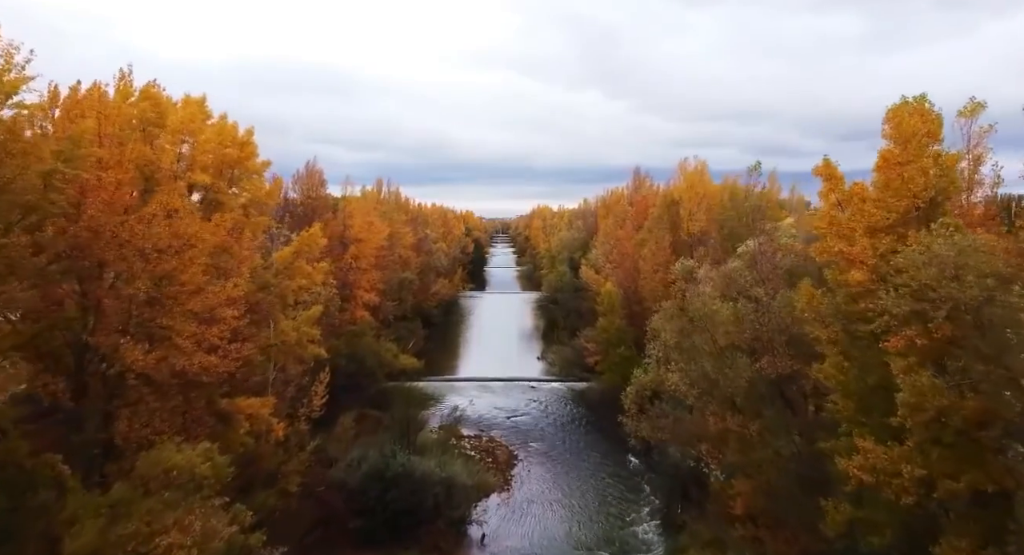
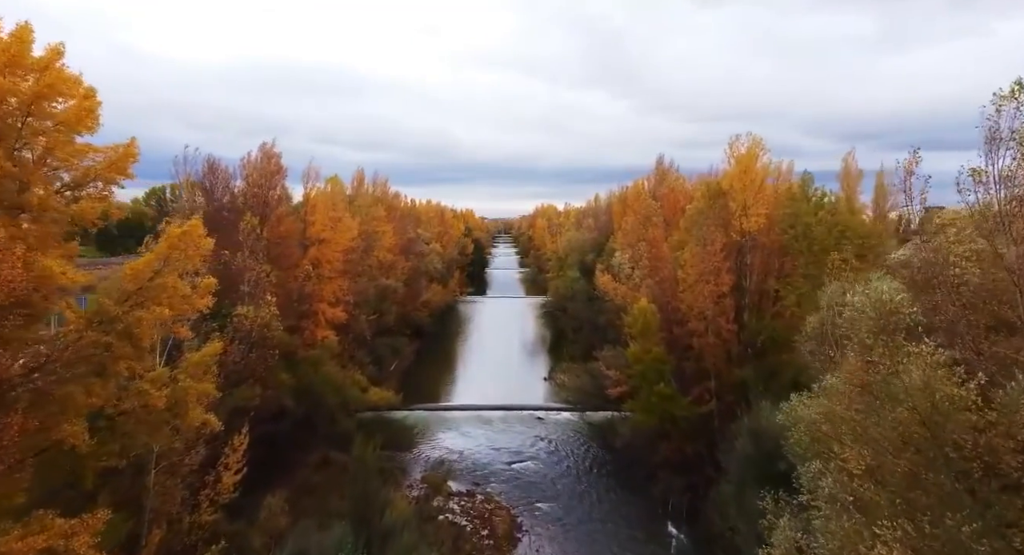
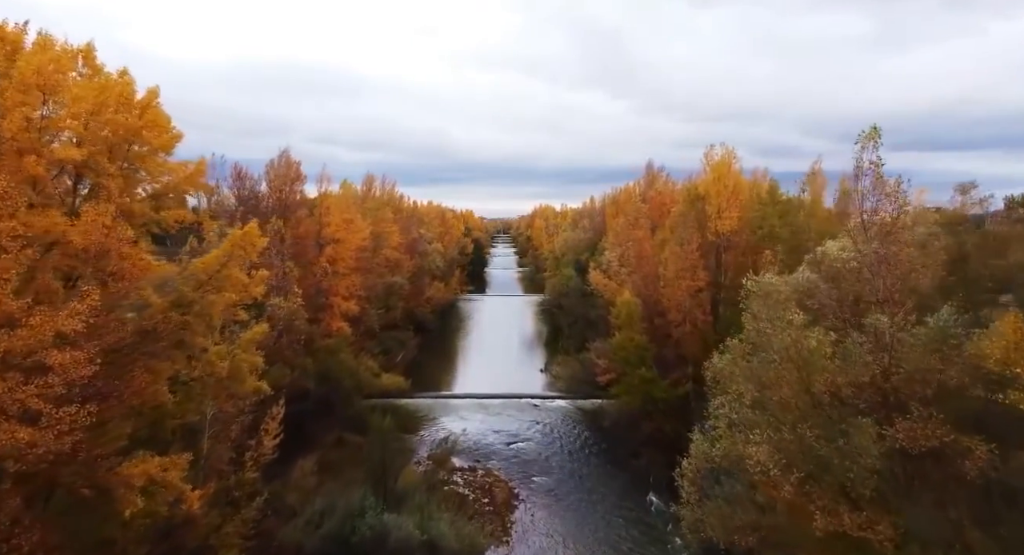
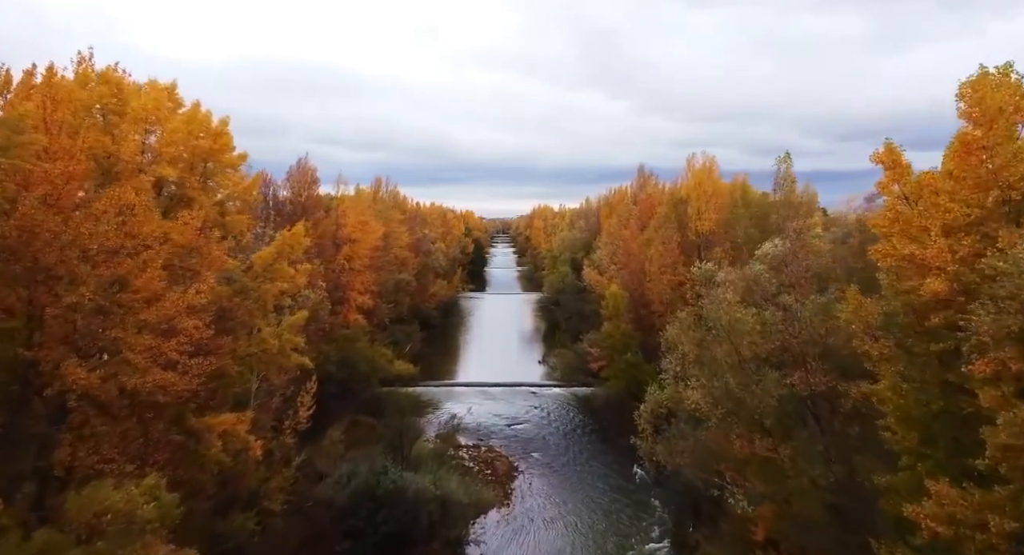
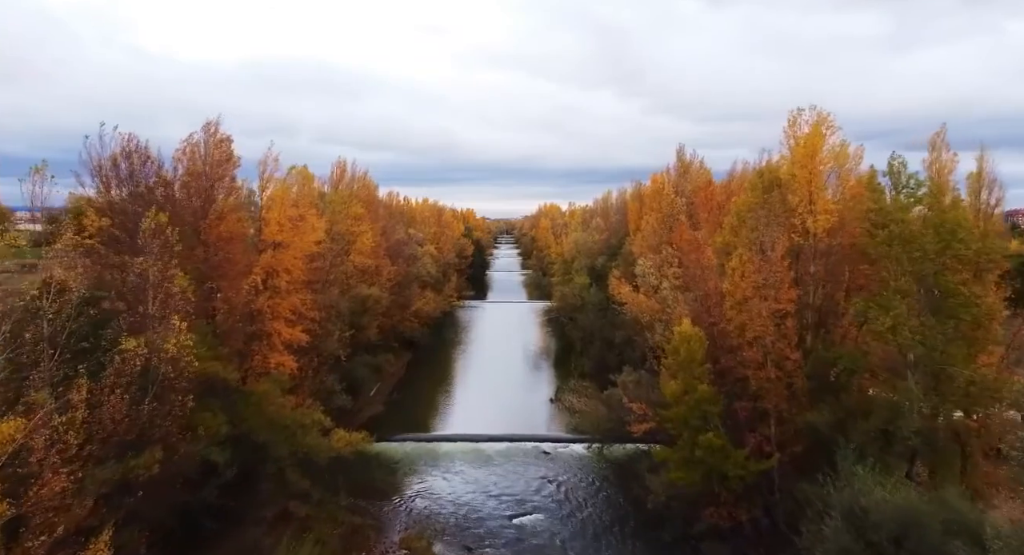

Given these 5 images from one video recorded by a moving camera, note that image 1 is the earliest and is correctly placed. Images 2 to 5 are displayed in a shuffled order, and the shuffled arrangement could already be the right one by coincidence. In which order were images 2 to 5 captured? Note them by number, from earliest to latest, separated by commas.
4, 3, 2, 5
